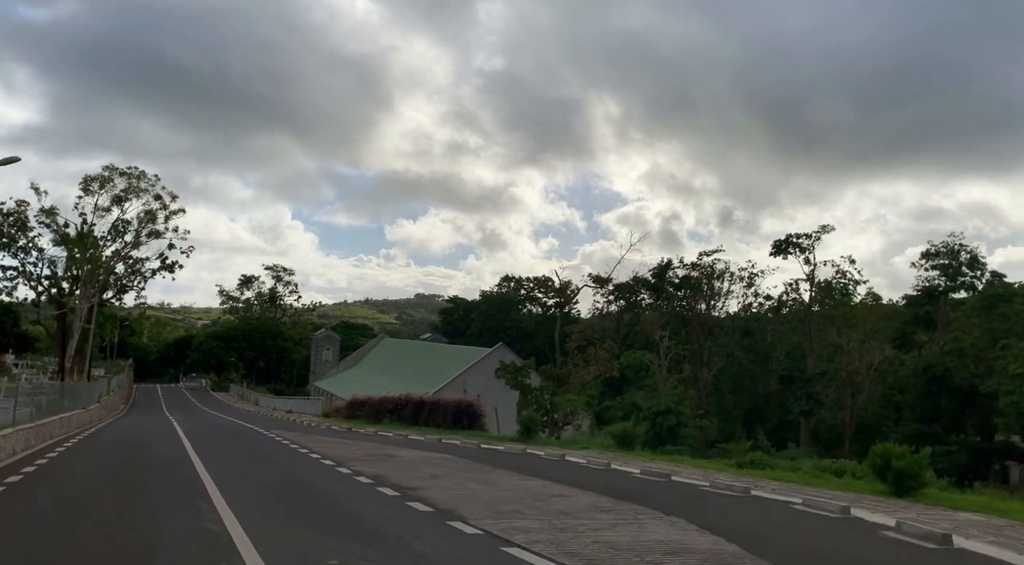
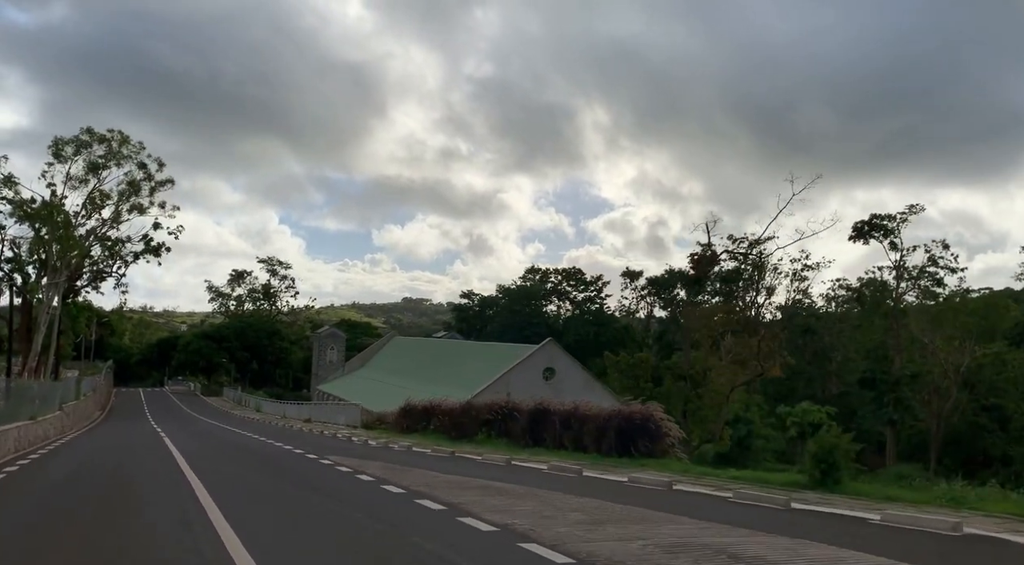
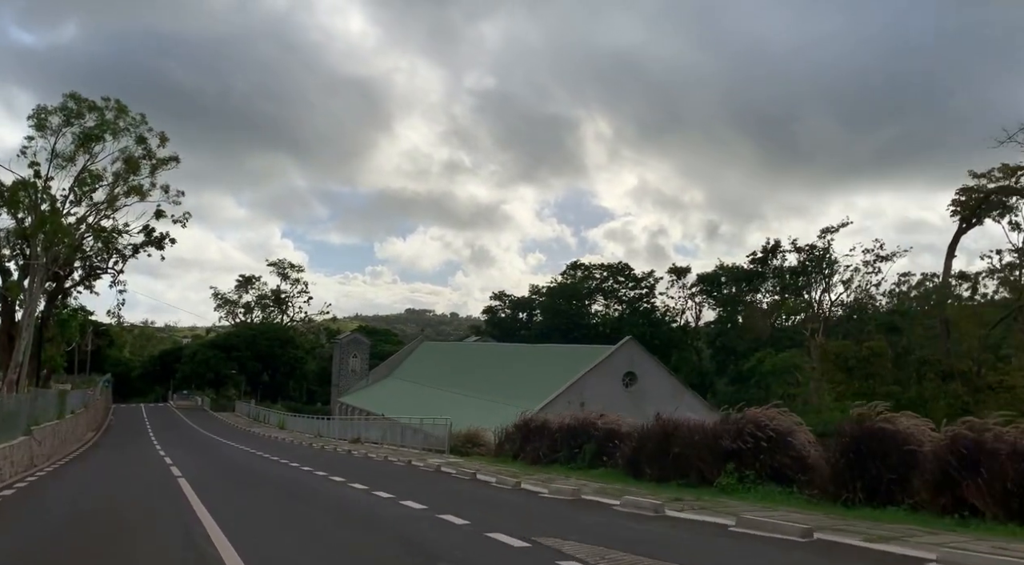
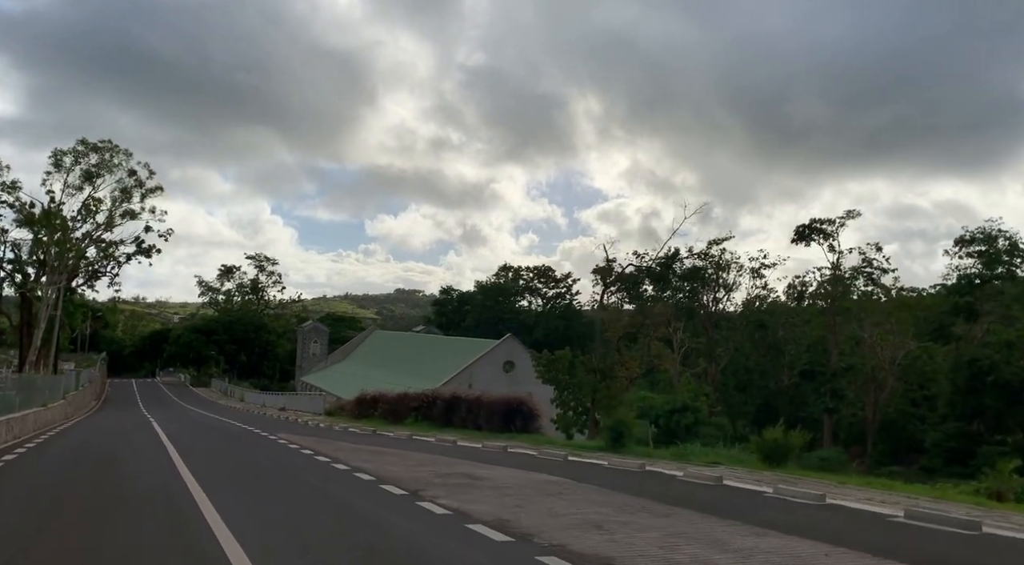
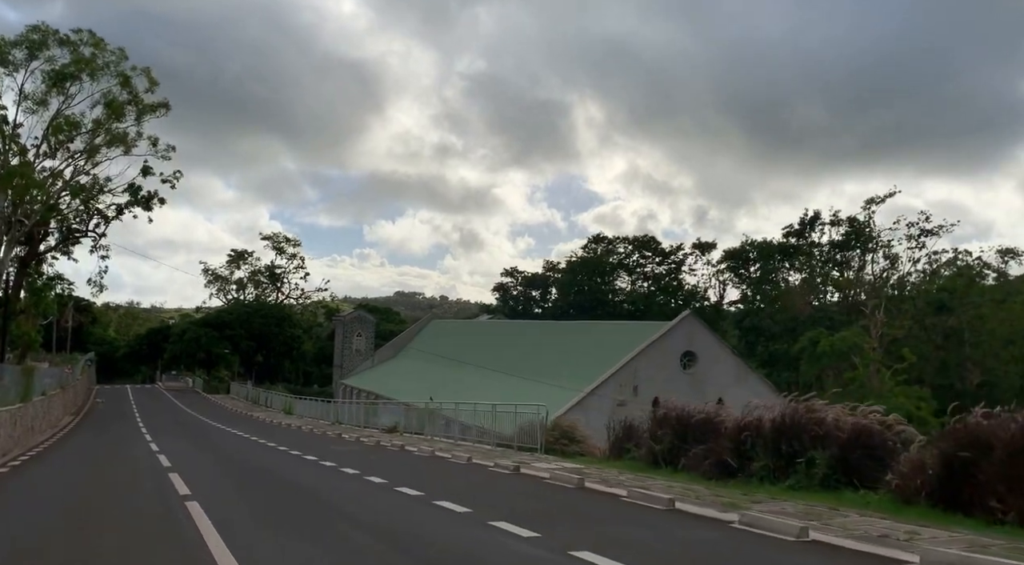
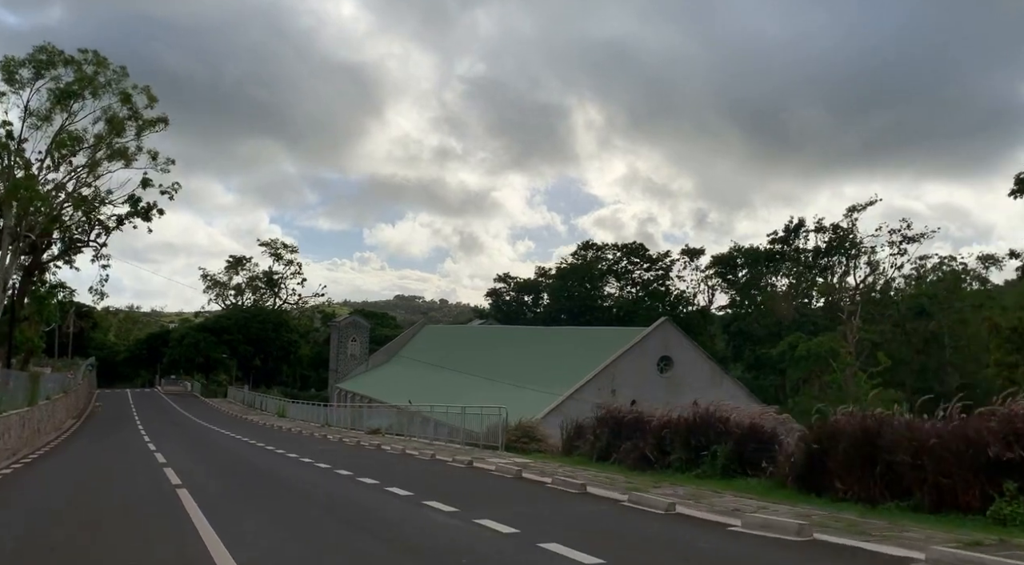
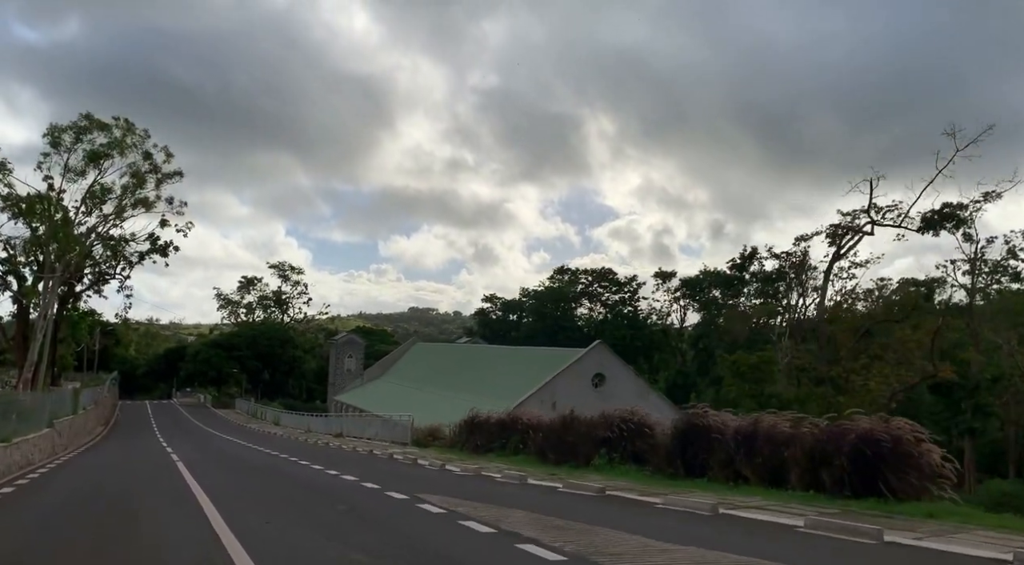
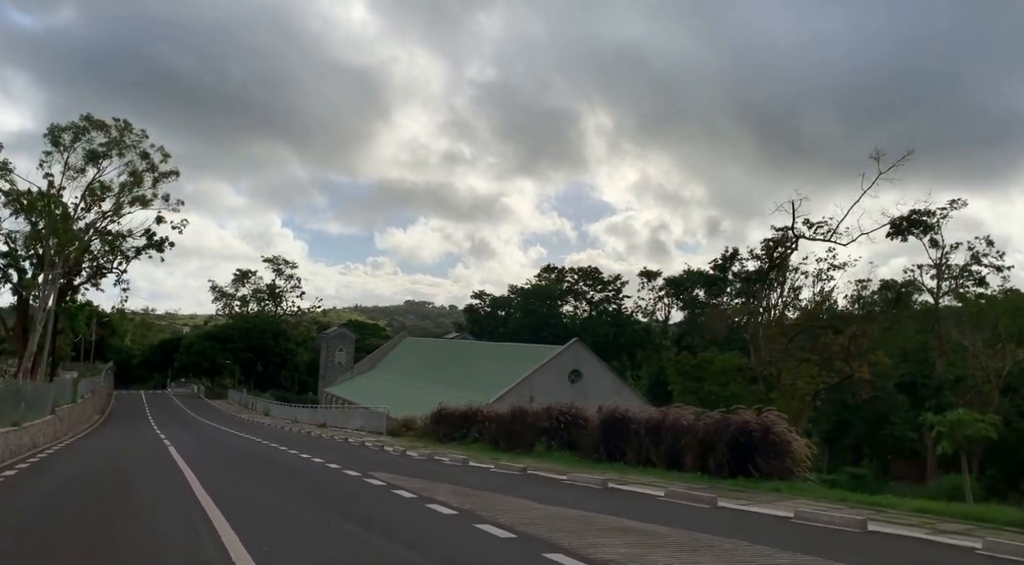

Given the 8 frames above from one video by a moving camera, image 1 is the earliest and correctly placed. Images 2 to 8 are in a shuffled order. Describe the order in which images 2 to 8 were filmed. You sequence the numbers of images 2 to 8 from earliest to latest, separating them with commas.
4, 2, 8, 7, 3, 6, 5
